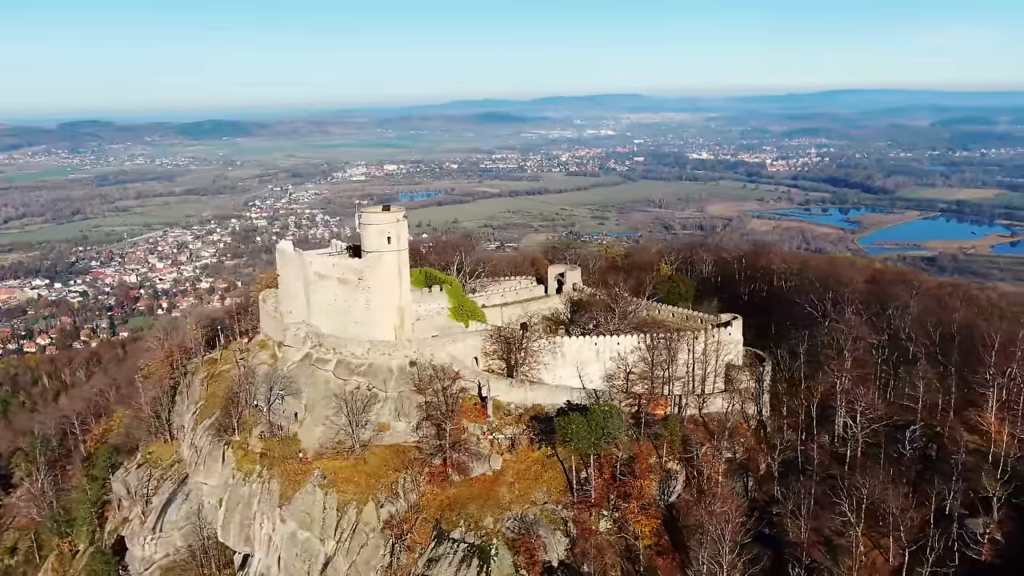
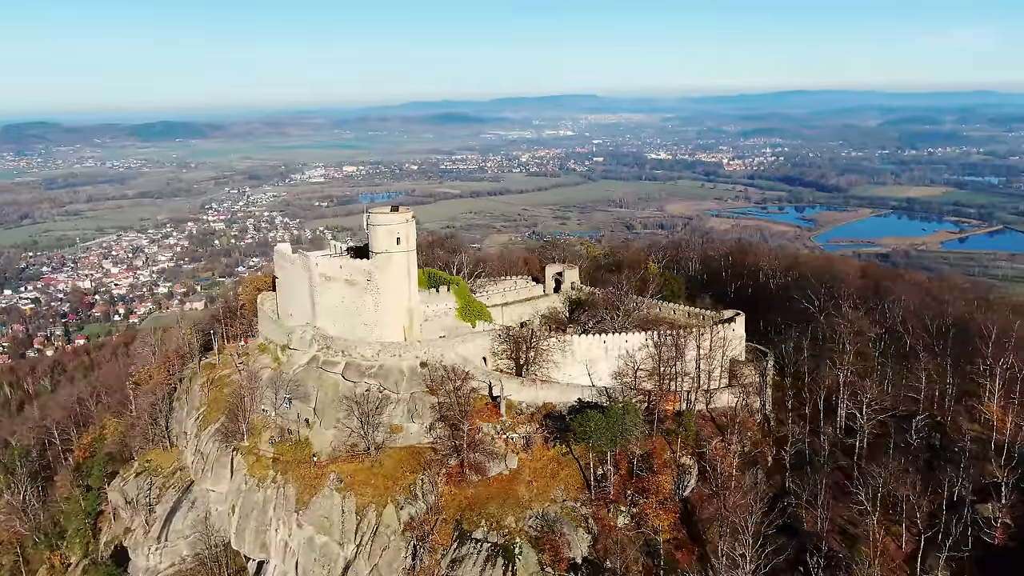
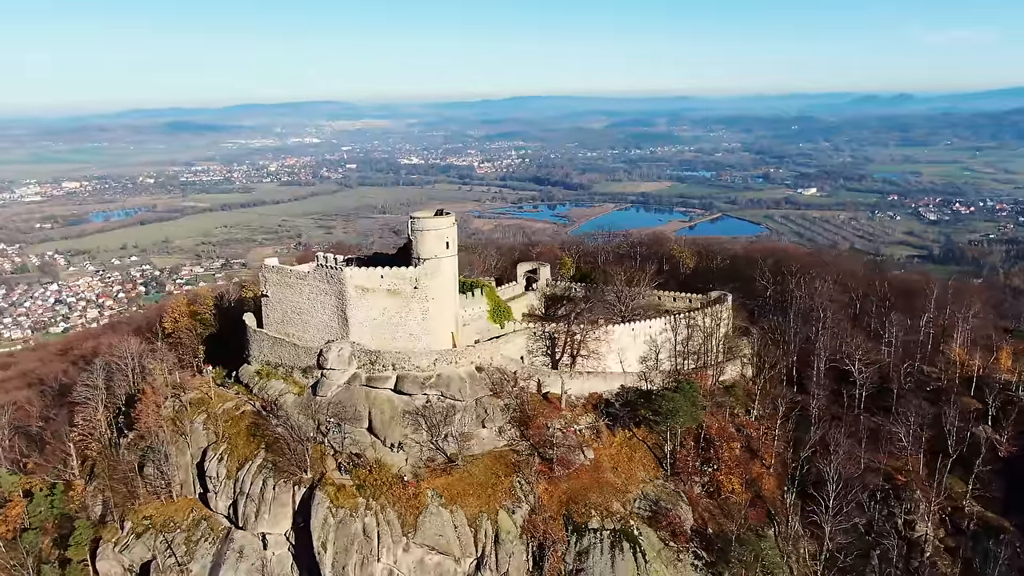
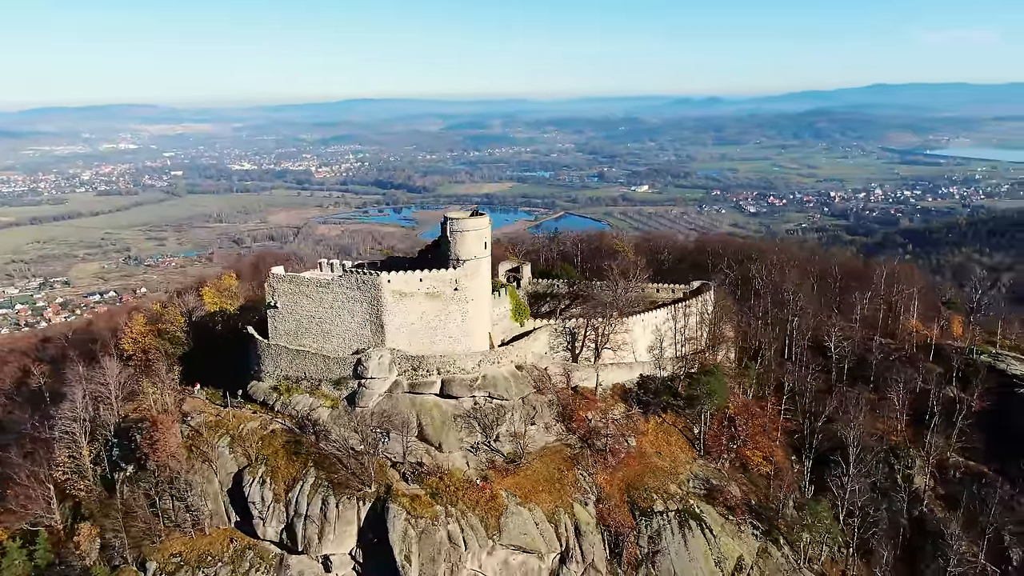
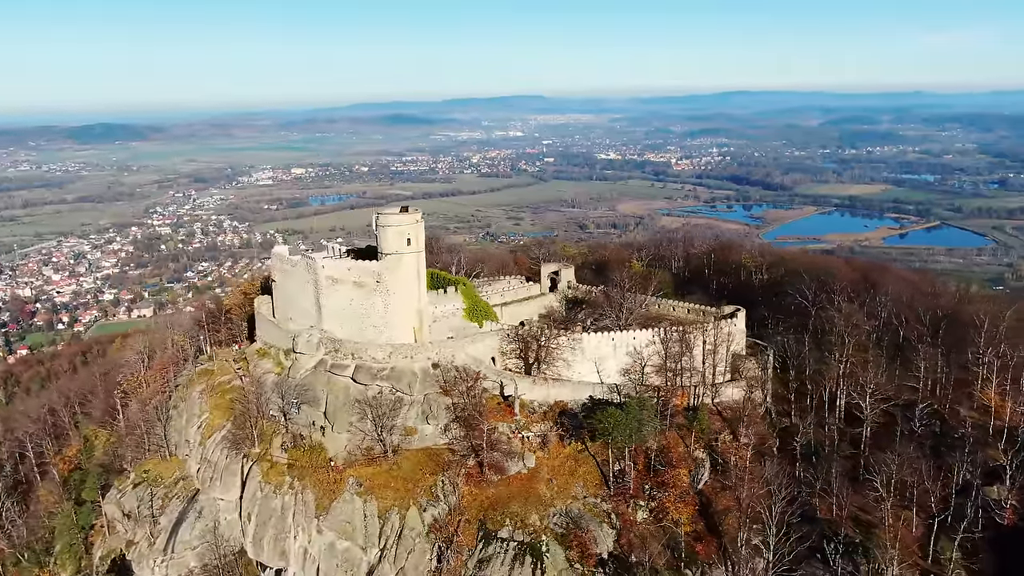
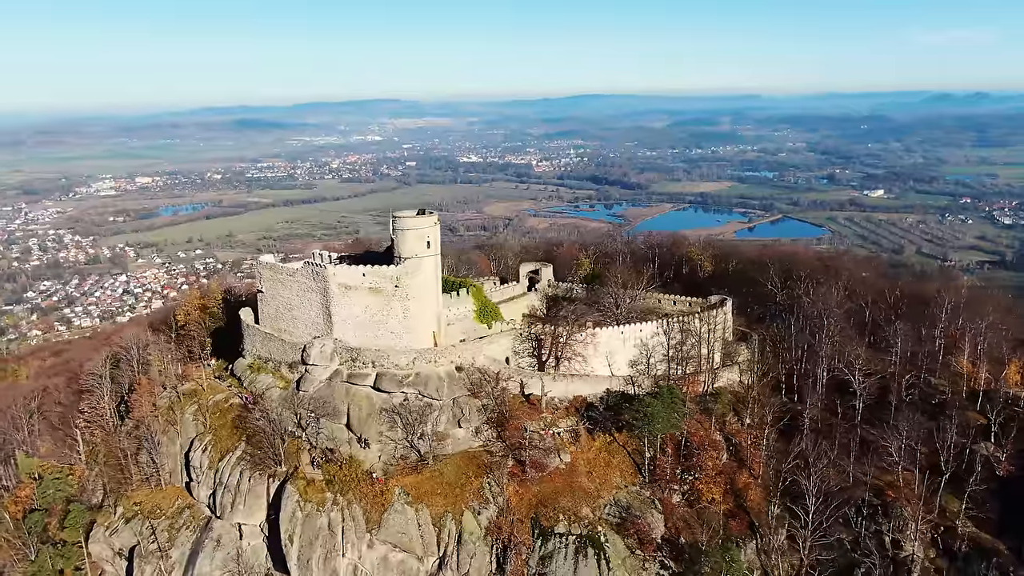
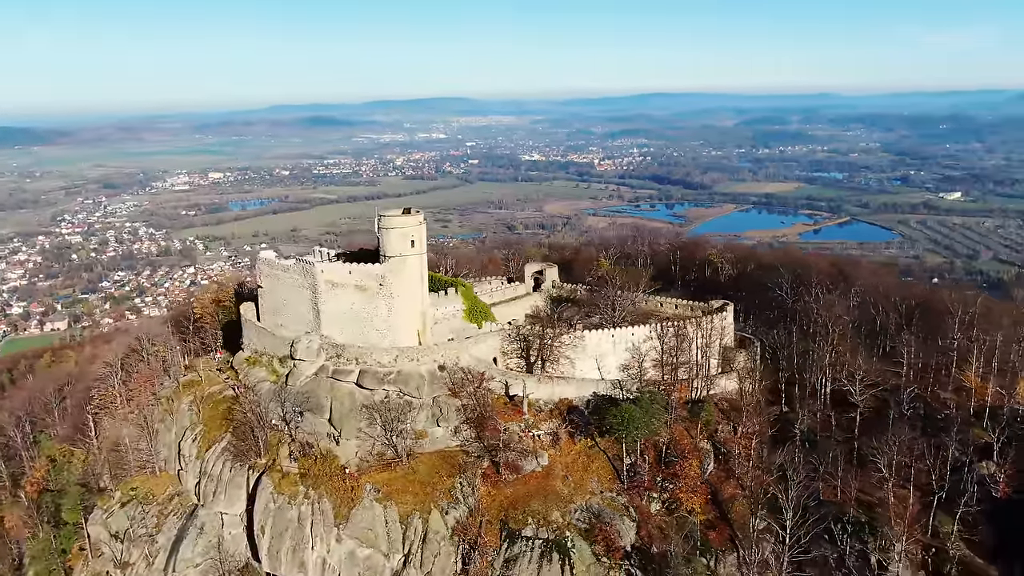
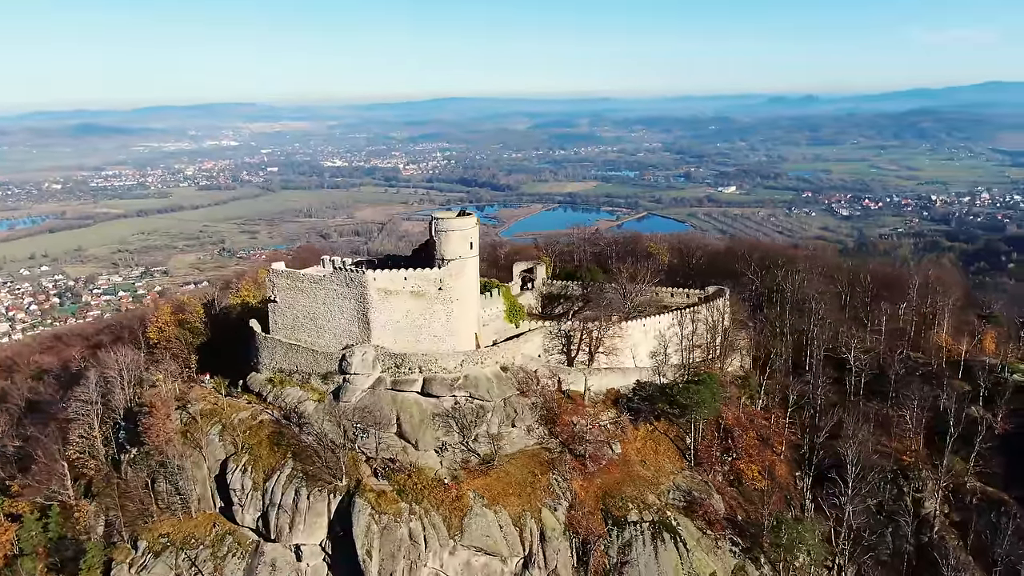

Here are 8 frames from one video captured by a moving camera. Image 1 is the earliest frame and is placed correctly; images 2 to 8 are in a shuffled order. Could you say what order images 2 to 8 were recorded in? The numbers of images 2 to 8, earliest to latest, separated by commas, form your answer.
2, 5, 7, 6, 3, 8, 4
